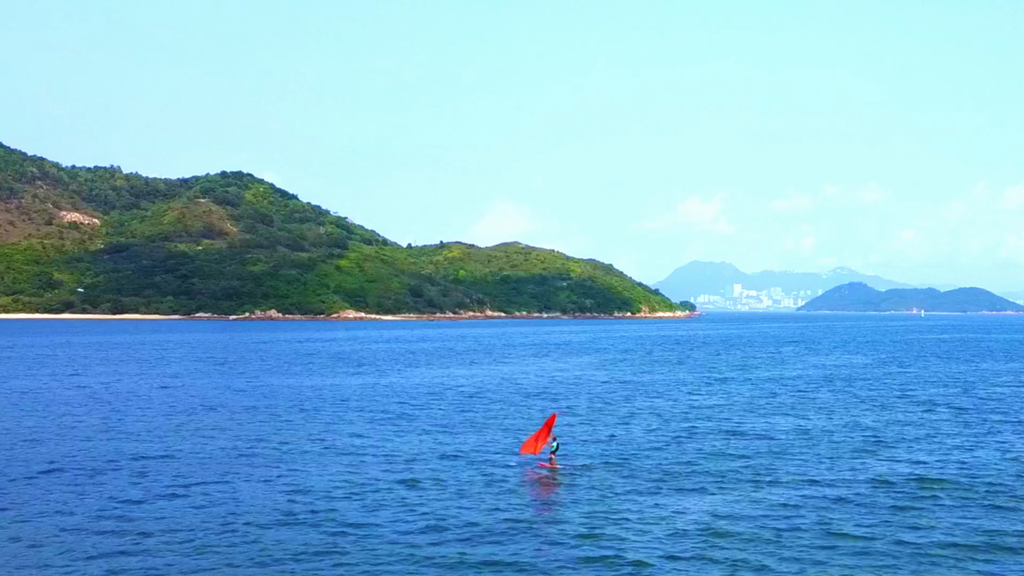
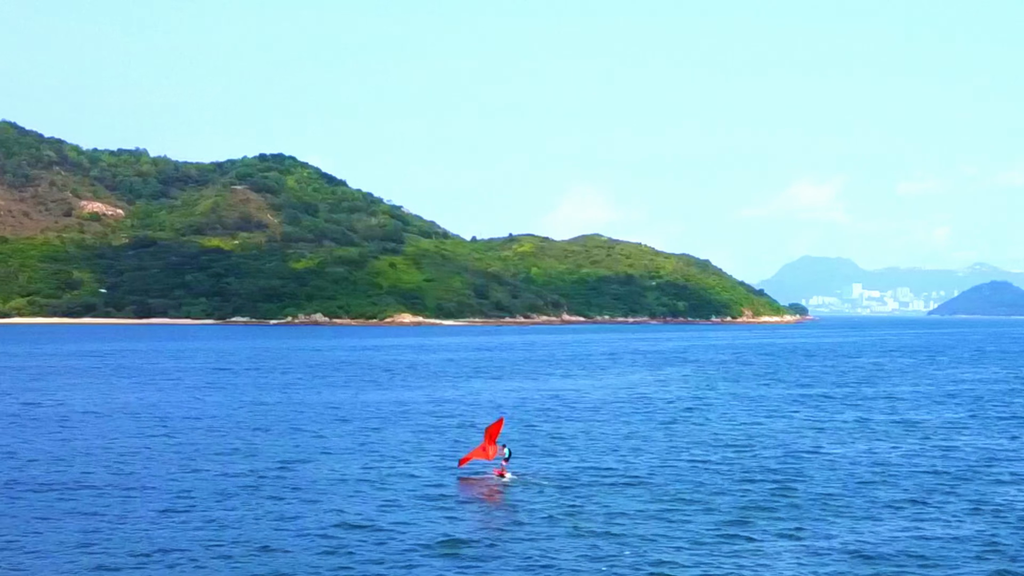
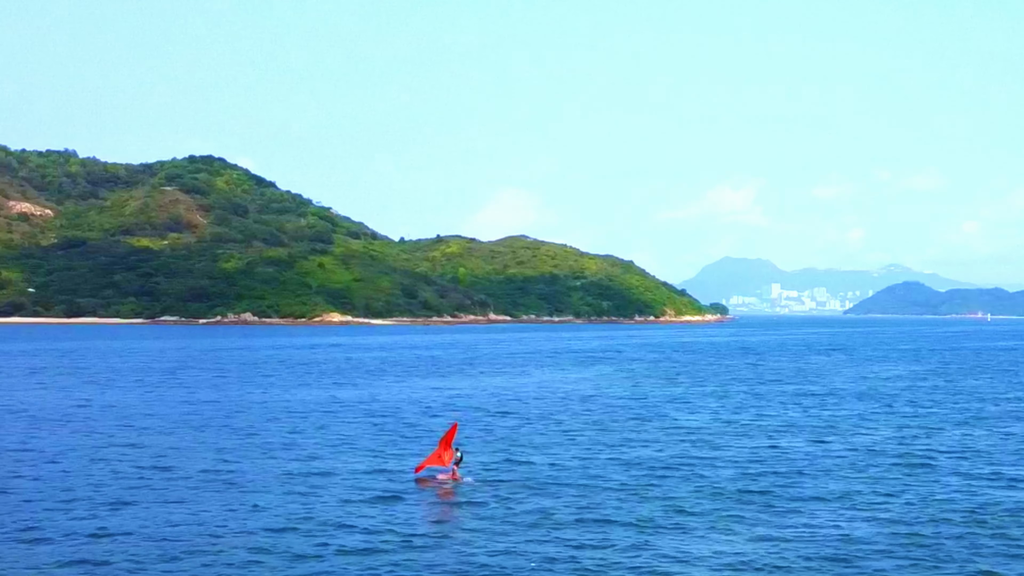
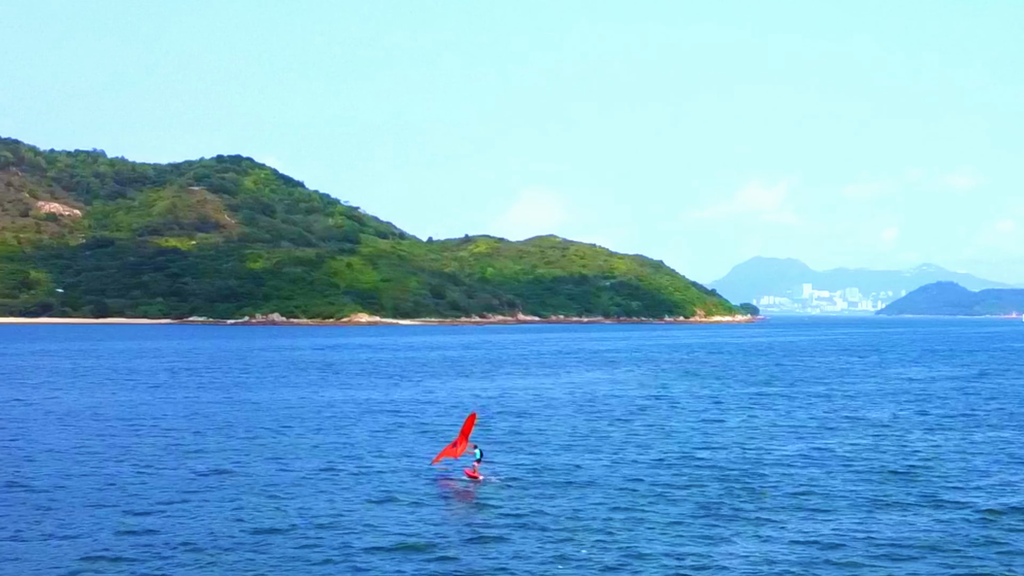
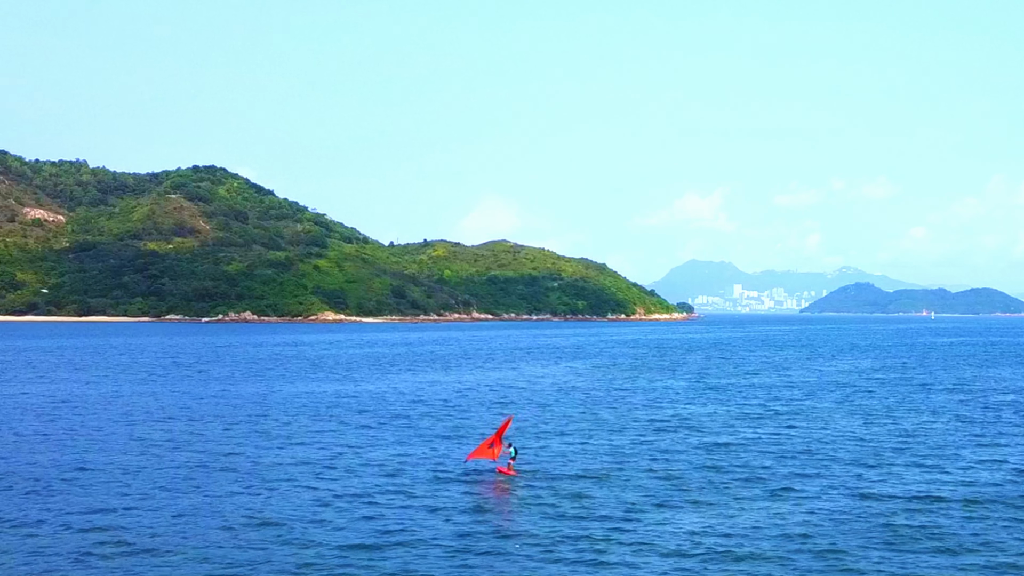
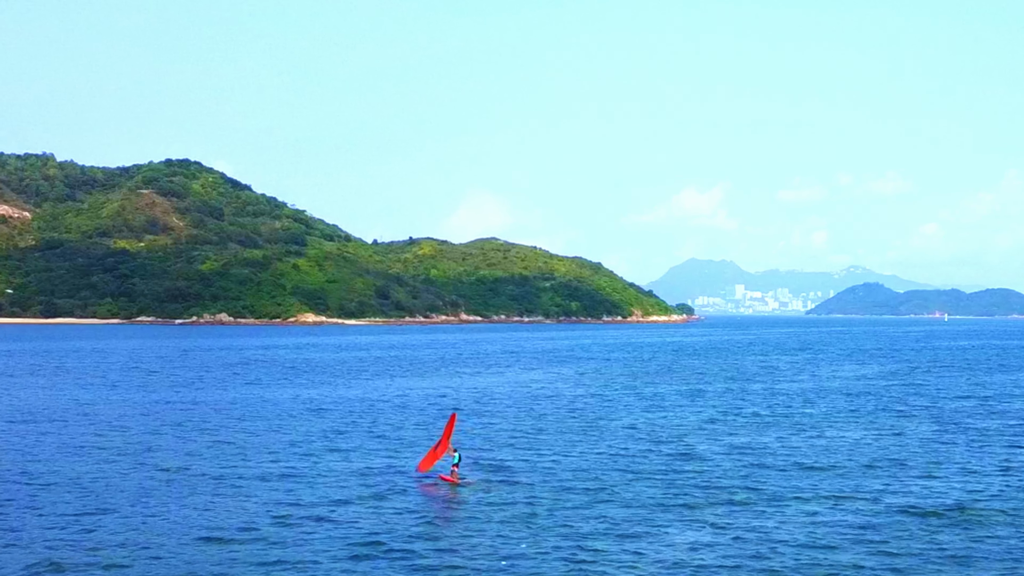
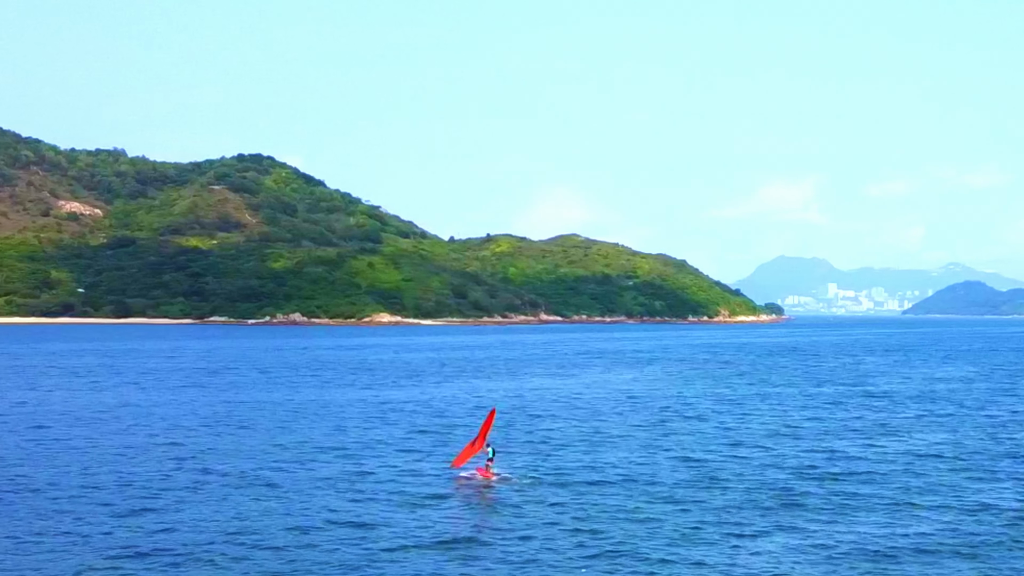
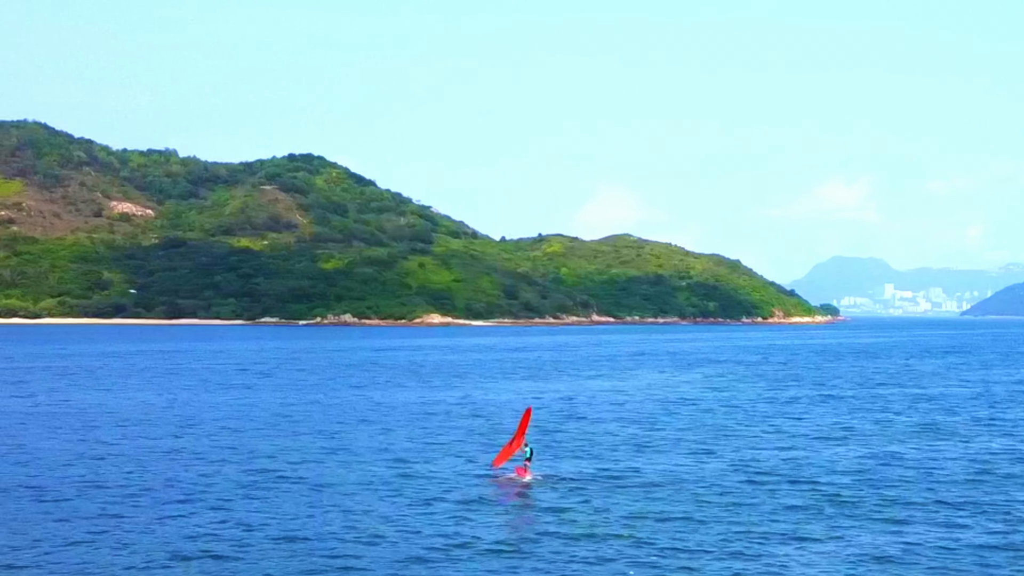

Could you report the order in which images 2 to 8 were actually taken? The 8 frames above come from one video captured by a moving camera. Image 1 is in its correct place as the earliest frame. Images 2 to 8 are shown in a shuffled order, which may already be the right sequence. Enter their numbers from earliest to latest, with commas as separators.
5, 6, 3, 4, 7, 2, 8
